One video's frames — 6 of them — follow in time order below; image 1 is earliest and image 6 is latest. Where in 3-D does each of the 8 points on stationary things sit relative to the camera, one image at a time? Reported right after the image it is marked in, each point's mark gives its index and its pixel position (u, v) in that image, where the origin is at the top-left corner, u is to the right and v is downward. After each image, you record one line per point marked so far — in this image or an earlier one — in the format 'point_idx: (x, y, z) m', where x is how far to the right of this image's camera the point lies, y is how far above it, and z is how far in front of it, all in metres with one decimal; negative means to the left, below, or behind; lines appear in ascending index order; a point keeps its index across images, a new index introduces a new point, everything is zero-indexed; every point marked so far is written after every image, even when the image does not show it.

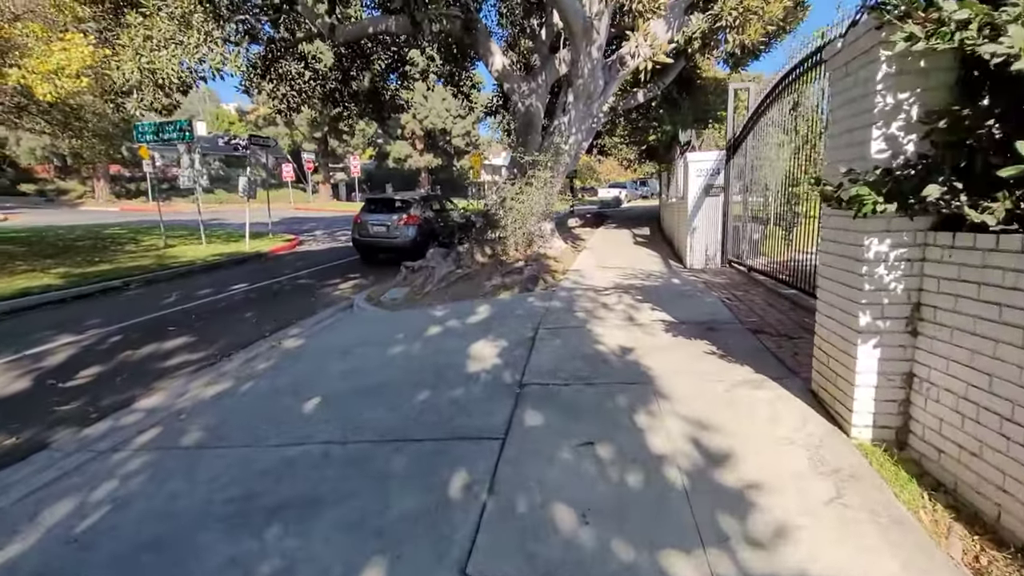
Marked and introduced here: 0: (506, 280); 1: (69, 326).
0: (-0.1, +0.1, +8.5) m
1: (-6.8, -0.6, +7.5) m
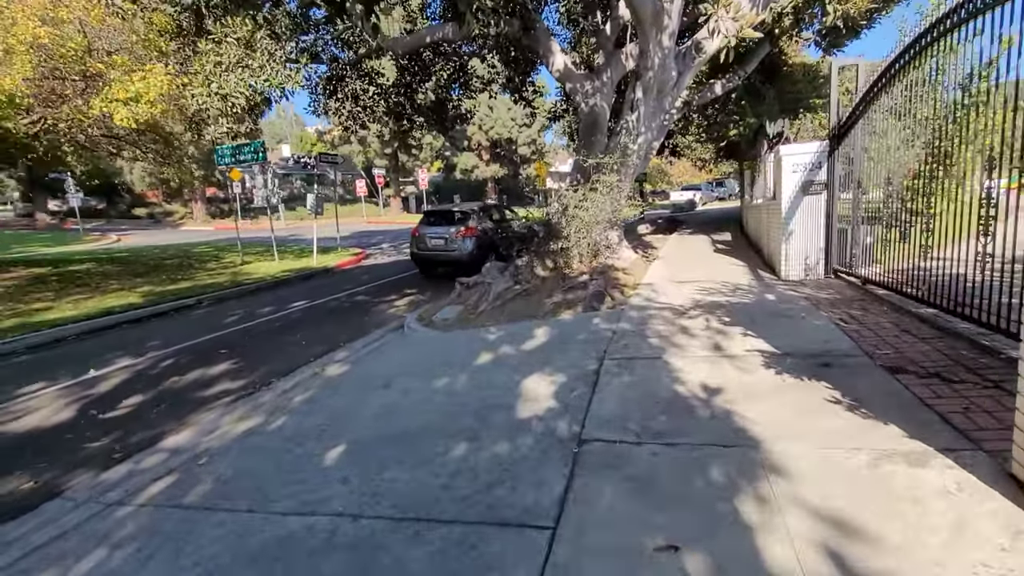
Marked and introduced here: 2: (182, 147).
0: (+0.9, -0.1, +7.6) m
1: (-5.9, -0.9, +7.6) m
2: (-11.1, +4.8, +16.4) m
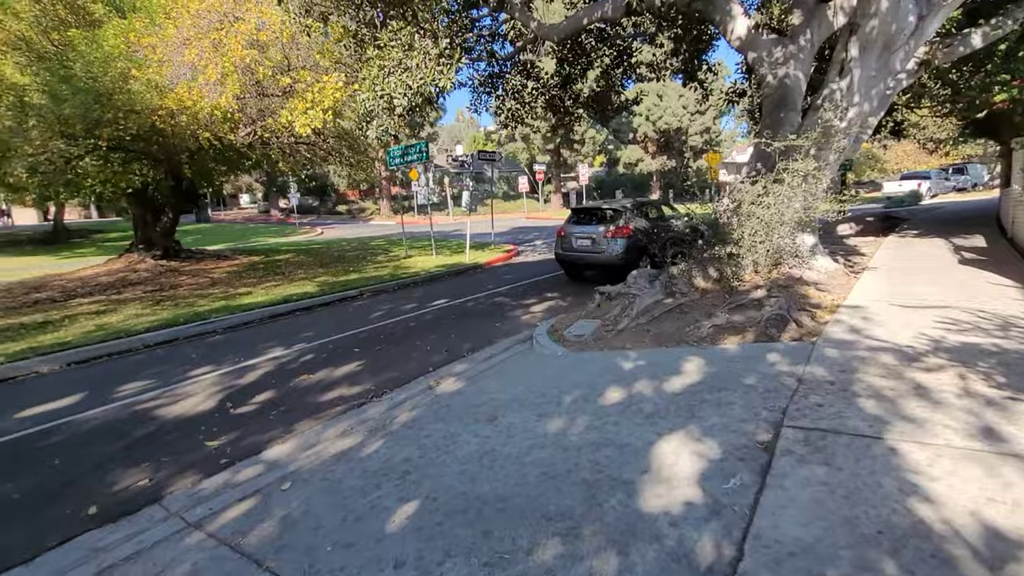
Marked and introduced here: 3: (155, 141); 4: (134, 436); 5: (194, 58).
0: (+2.8, -0.4, +6.0) m
1: (-3.7, -0.8, +8.1) m
2: (-5.5, +5.1, +18.1) m
3: (-10.1, +4.2, +13.3) m
4: (-3.8, -1.5, +4.8) m
5: (-7.4, +5.3, +11.2) m
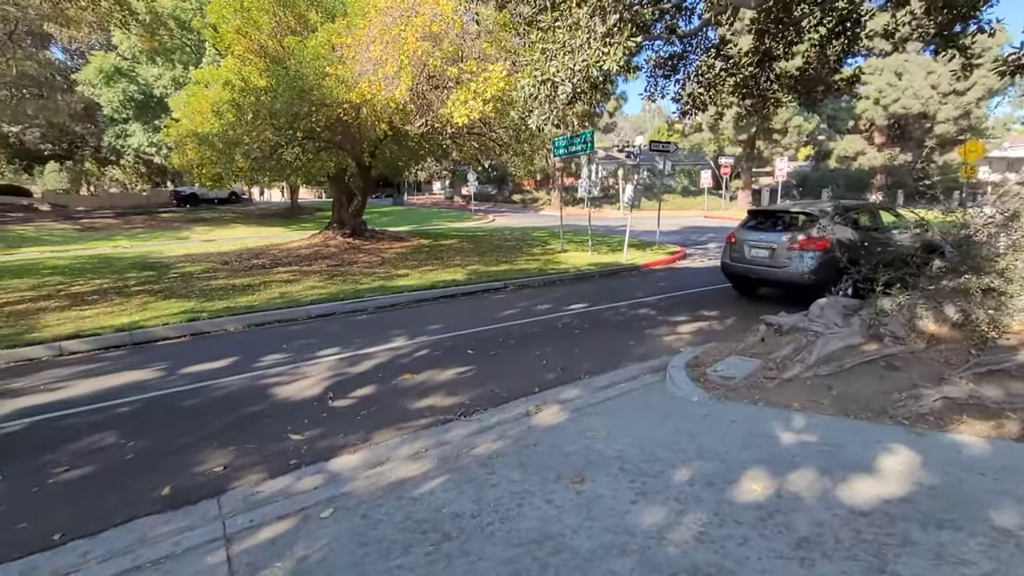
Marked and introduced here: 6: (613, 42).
0: (+3.8, -0.9, +3.9) m
1: (-1.6, -0.7, +8.1) m
2: (+0.7, +5.4, +17.9) m
3: (-5.4, +4.9, +14.9) m
4: (-2.8, -1.3, +5.0) m
5: (-3.4, +5.8, +12.0) m
6: (+1.9, +4.3, +8.4) m
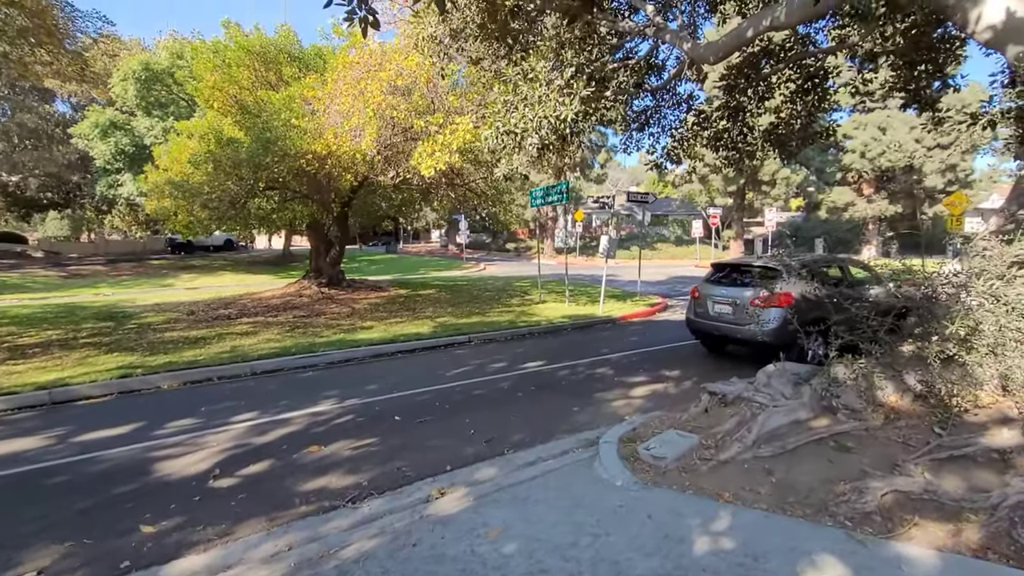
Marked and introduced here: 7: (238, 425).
0: (+2.9, -1.4, +3.3) m
1: (-2.5, -1.6, +7.5) m
2: (-0.1, +3.5, +17.8) m
3: (-6.2, +3.4, +14.9) m
4: (-3.7, -1.9, +4.4) m
5: (-4.2, +4.5, +12.0) m
6: (+1.0, +3.4, +8.3) m
7: (-3.4, -1.7, +6.0) m
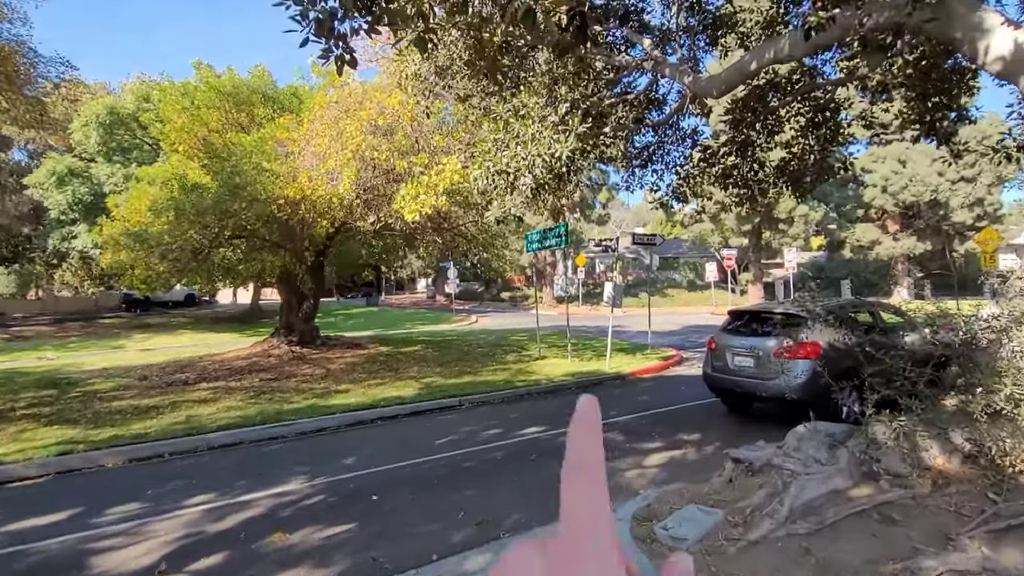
0: (+2.9, -1.6, +2.3) m
1: (-2.5, -2.3, +6.4) m
2: (-0.3, +1.6, +17.2) m
3: (-6.3, +1.6, +14.3) m
4: (-3.7, -2.3, +3.3) m
5: (-4.4, +3.1, +11.6) m
6: (+0.9, +2.5, +7.8) m
7: (-3.4, -2.3, +4.9) m
